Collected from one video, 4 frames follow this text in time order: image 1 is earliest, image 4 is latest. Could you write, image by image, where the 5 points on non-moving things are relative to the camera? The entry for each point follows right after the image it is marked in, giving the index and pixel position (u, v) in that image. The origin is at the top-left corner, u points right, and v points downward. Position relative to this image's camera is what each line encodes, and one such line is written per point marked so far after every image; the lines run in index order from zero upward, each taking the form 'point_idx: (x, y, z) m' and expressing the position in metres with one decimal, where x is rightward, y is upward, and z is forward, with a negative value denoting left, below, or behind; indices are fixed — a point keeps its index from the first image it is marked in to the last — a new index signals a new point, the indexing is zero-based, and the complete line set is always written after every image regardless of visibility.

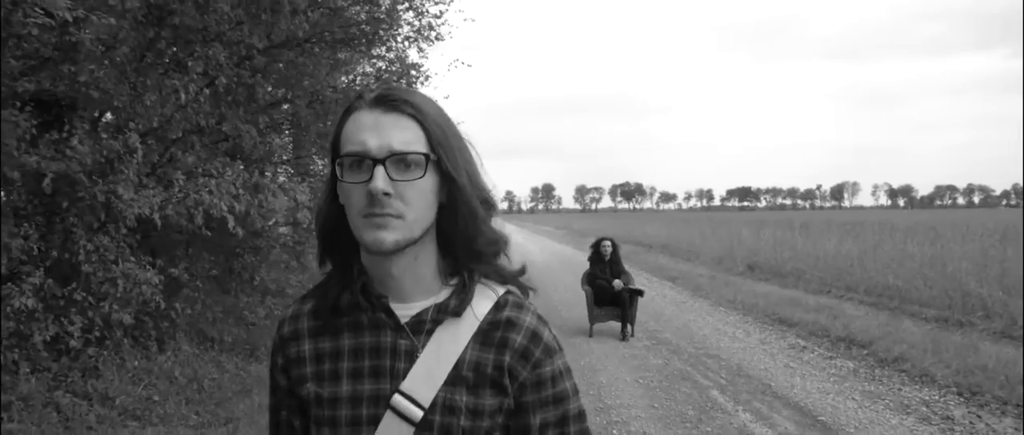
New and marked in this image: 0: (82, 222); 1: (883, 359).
0: (-2.7, 0.0, +3.9) m
1: (+3.4, -1.3, +6.0) m
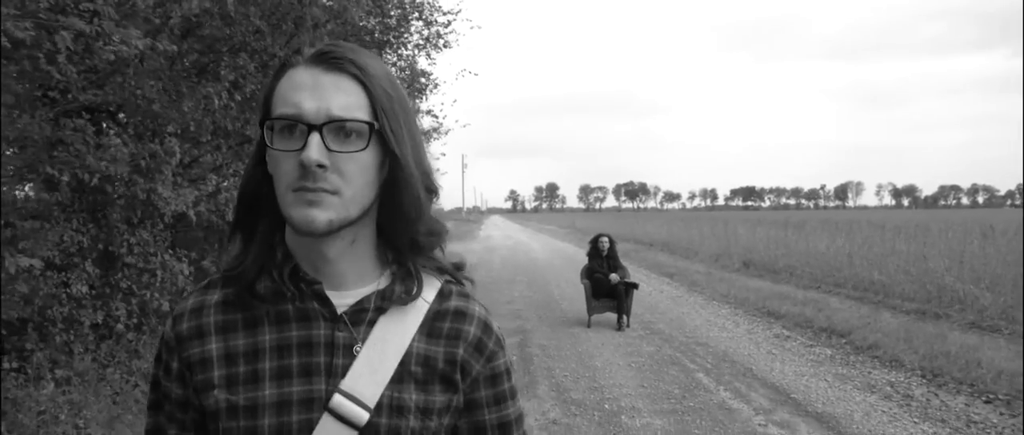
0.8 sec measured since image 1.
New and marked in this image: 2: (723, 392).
0: (-2.6, 0.0, +4.4) m
1: (+3.4, -1.3, +6.5) m
2: (+1.6, -1.3, +4.9) m
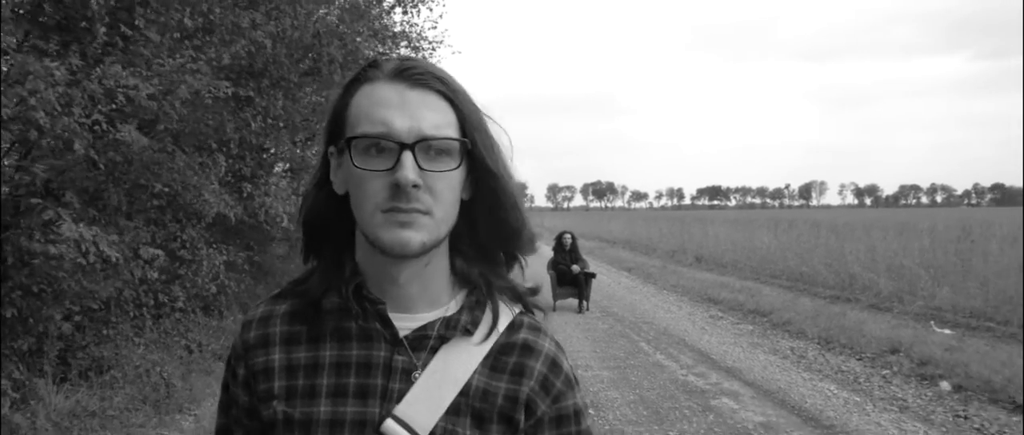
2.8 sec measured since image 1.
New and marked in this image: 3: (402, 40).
0: (-2.8, 0.0, +5.5) m
1: (+3.2, -1.3, +7.9) m
2: (+1.4, -1.3, +6.2) m
3: (-1.4, +2.3, +8.6) m
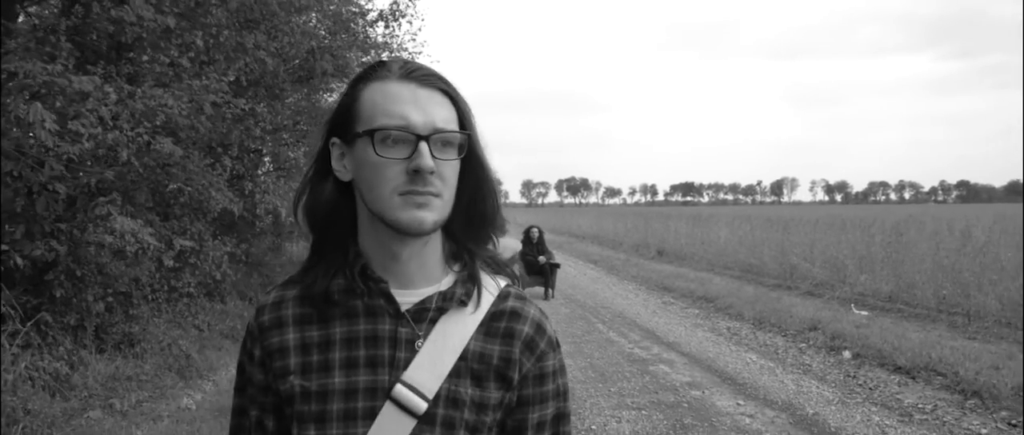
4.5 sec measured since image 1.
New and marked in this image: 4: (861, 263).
0: (-3.1, 0.0, +6.3) m
1: (+2.8, -1.2, +8.9) m
2: (+1.1, -1.3, +7.1) m
3: (-1.8, +2.4, +9.4) m
4: (+5.4, -0.7, +10.1) m
